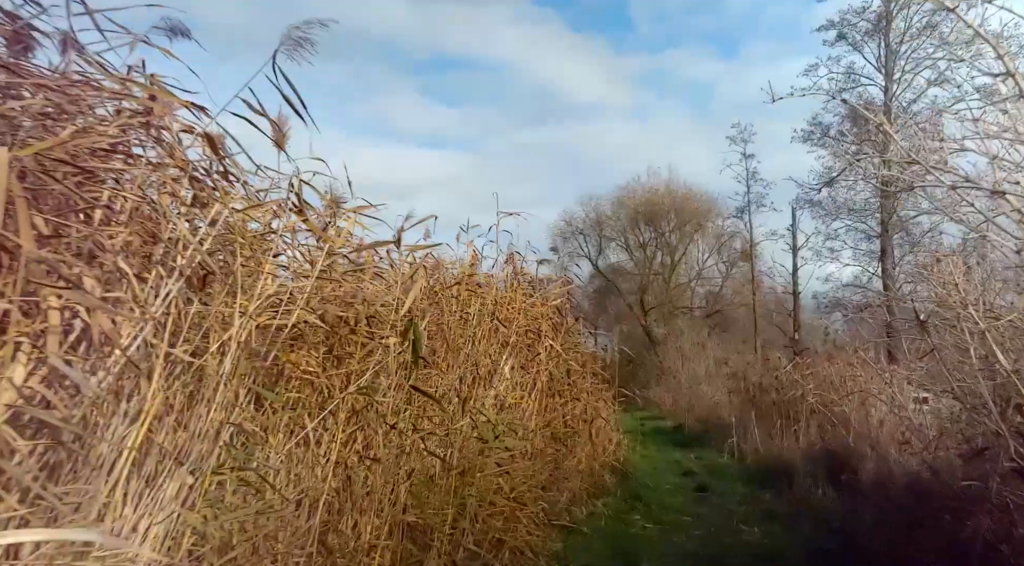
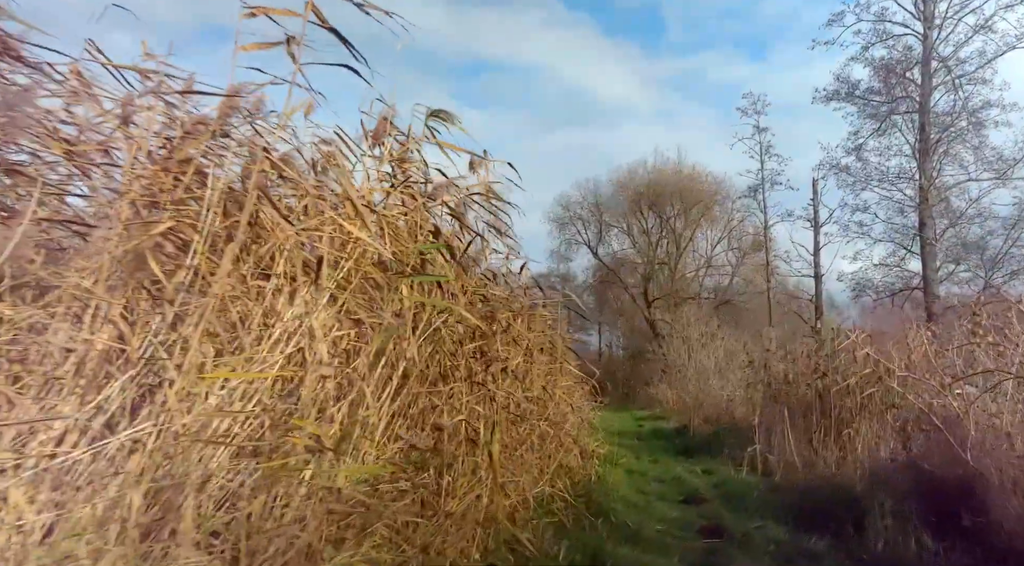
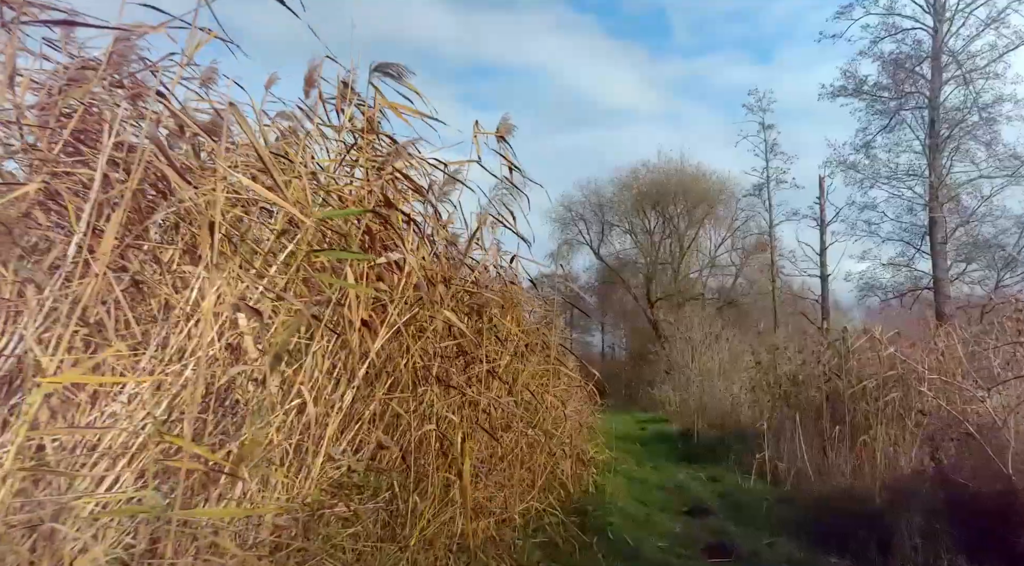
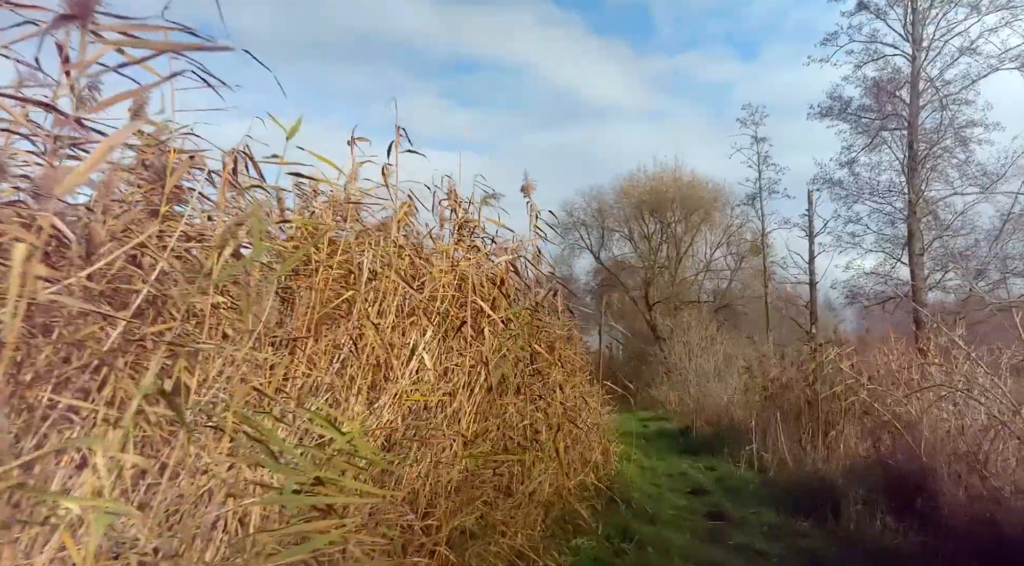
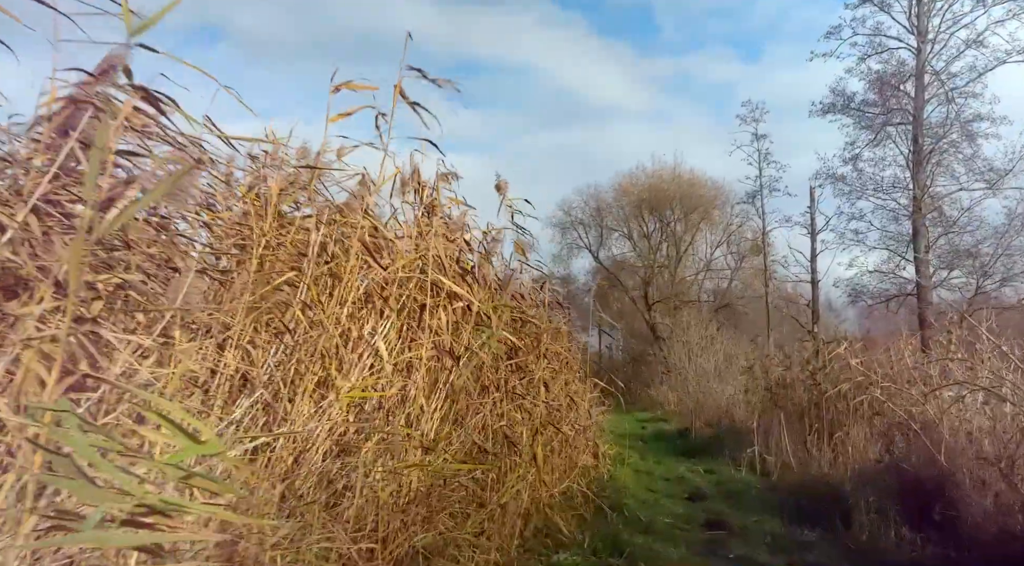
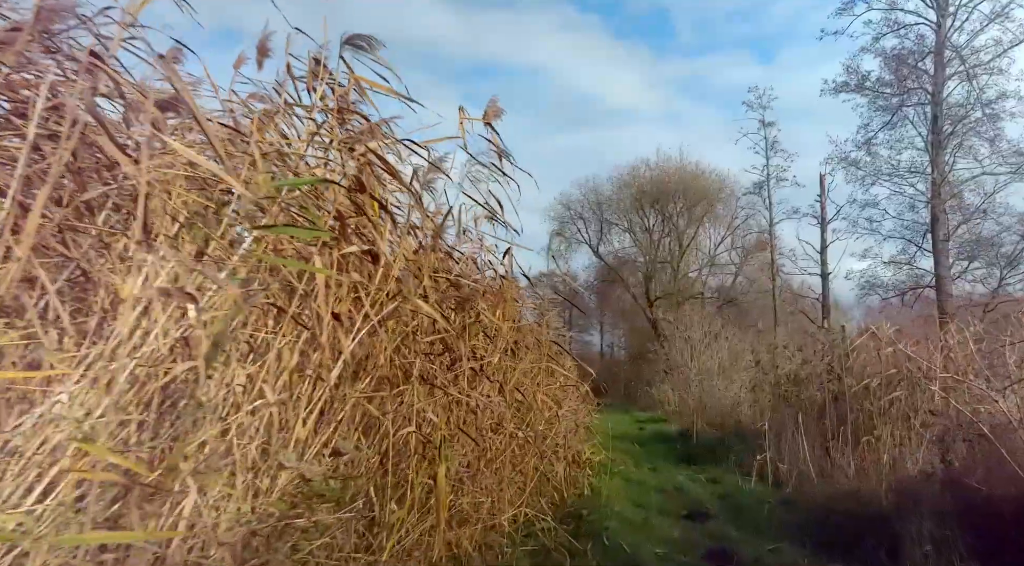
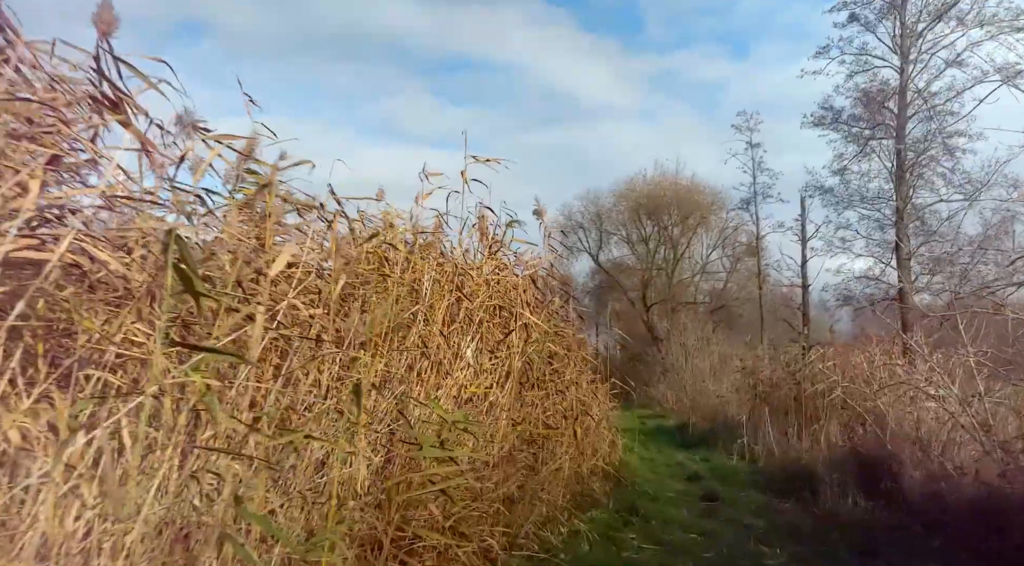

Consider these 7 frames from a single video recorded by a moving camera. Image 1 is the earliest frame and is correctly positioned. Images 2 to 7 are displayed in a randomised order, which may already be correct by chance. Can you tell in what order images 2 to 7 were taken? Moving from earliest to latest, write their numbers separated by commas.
7, 4, 5, 2, 3, 6
